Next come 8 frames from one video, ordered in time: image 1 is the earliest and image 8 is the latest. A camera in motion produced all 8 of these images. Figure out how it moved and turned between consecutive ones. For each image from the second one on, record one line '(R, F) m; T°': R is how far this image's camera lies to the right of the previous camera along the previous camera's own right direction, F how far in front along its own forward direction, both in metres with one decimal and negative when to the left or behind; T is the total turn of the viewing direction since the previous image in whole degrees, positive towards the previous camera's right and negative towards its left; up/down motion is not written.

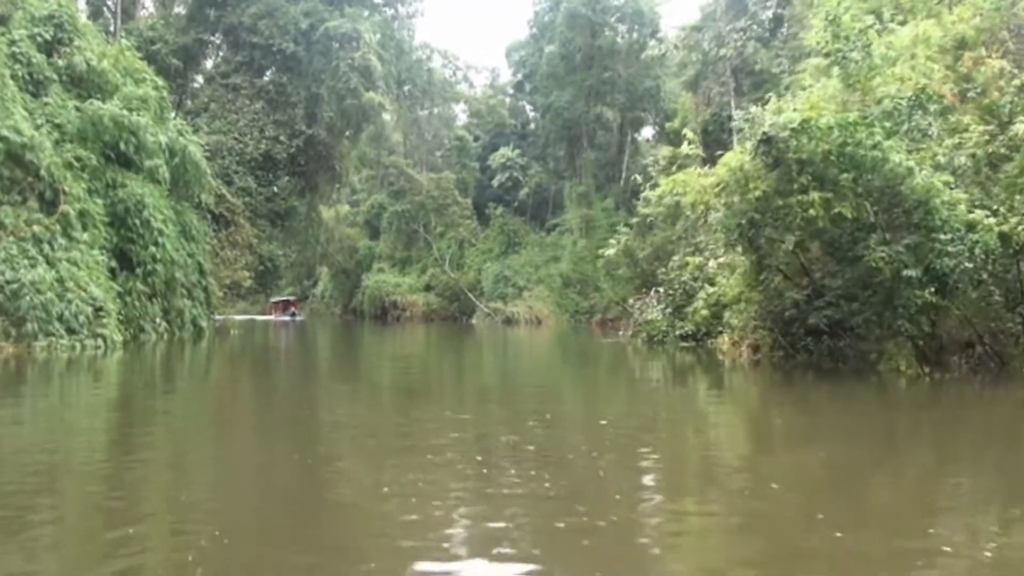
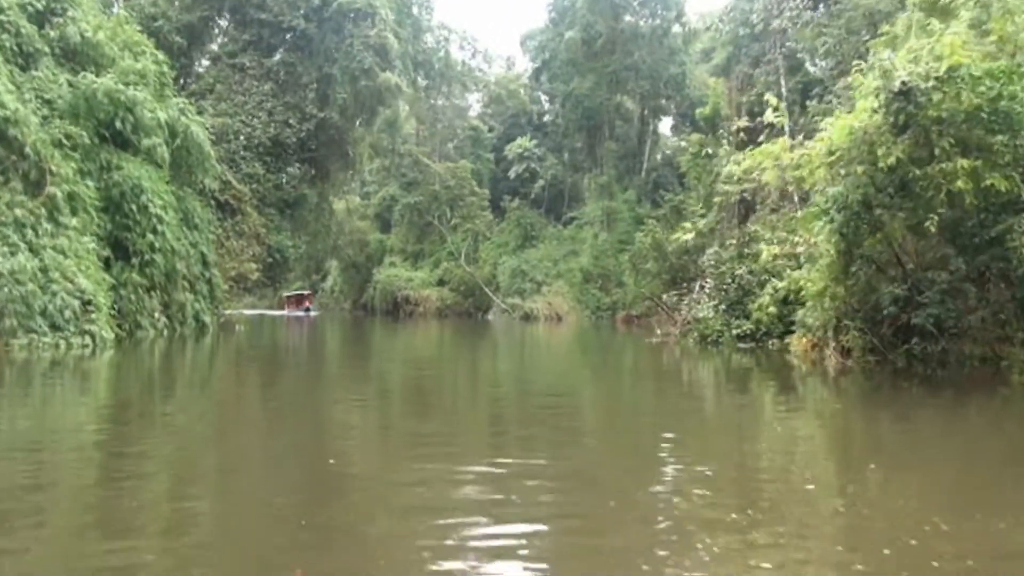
(-0.3, +1.4) m; 0°
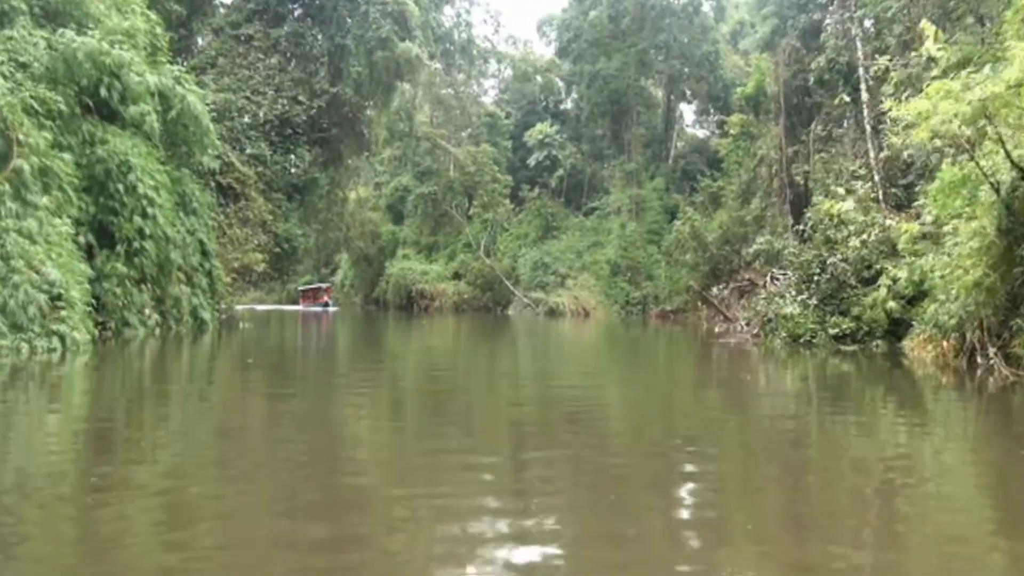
(-0.4, +1.9) m; 0°
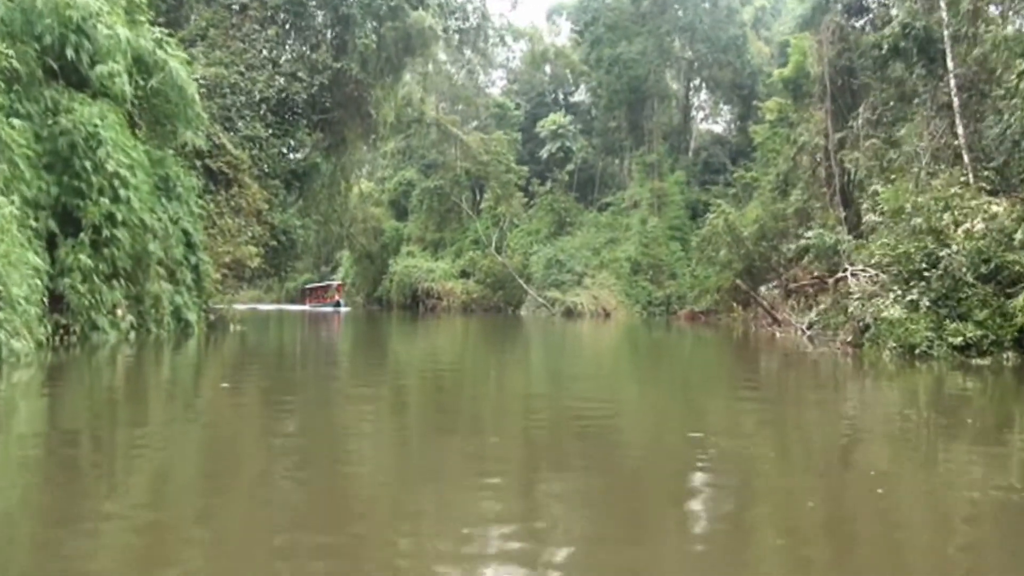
(-0.3, +1.9) m; 0°
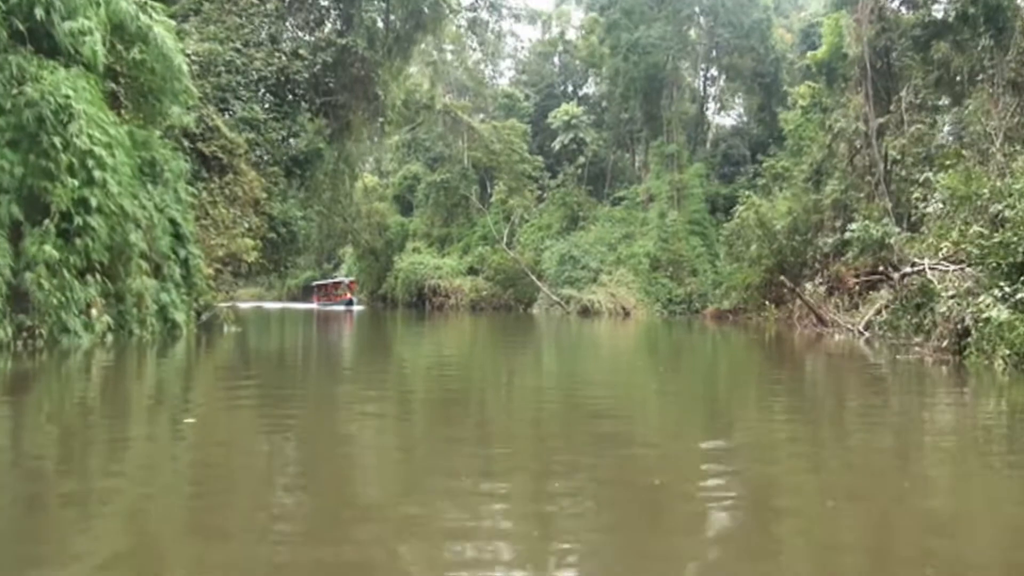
(-0.2, +1.4) m; 0°
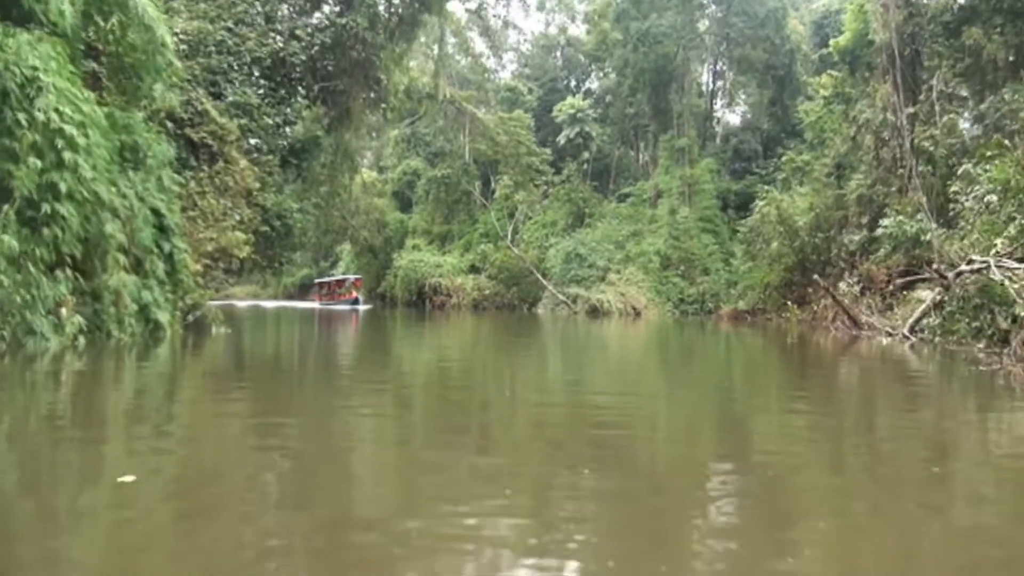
(-0.2, +1.0) m; 0°
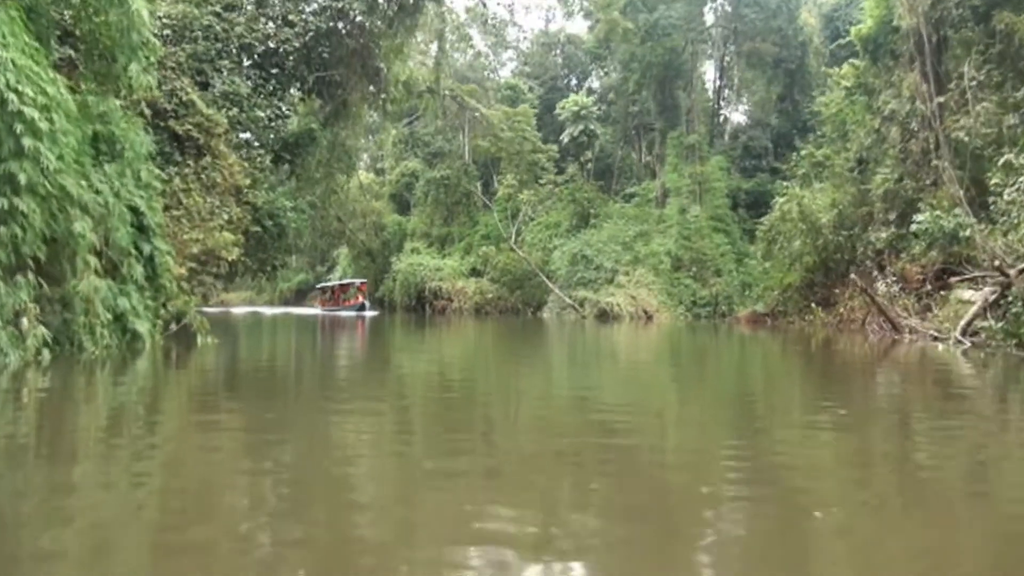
(-0.2, +1.0) m; 0°
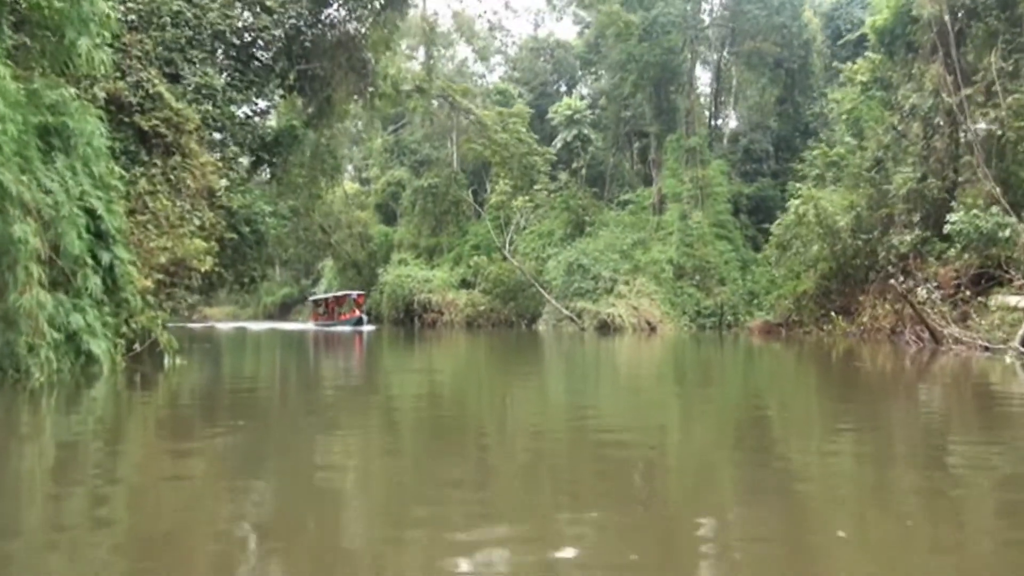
(-0.2, +1.2) m; +1°
